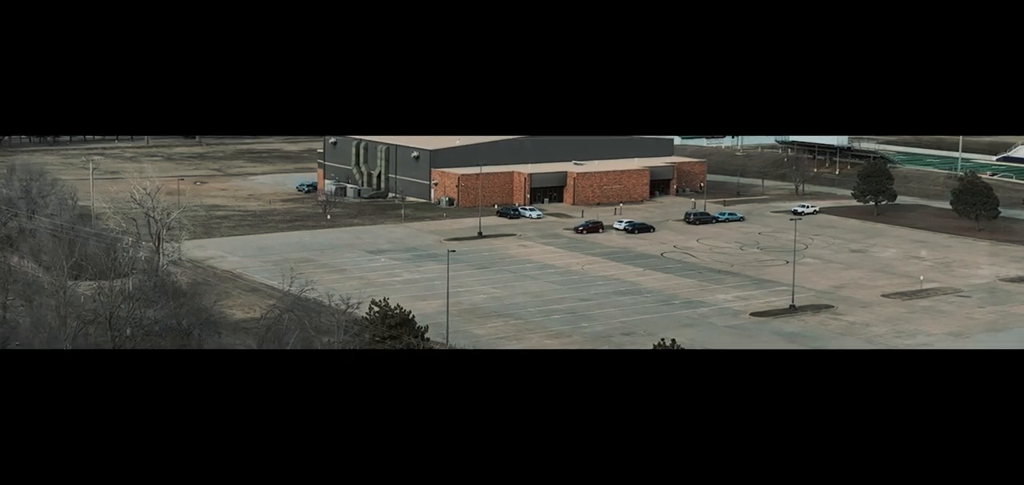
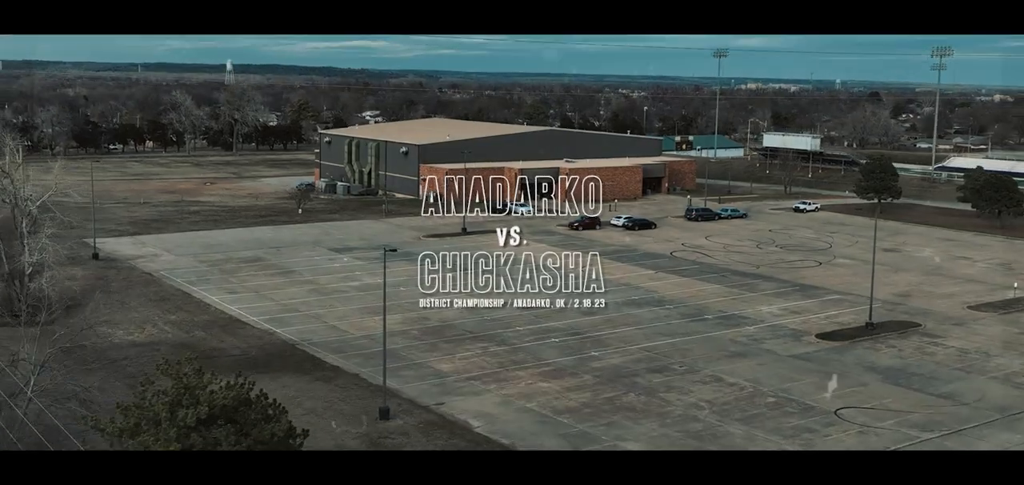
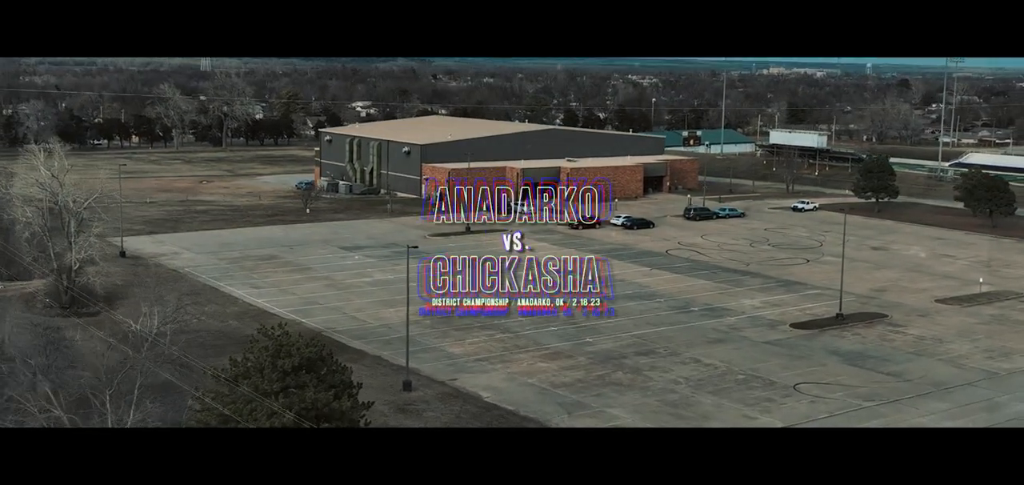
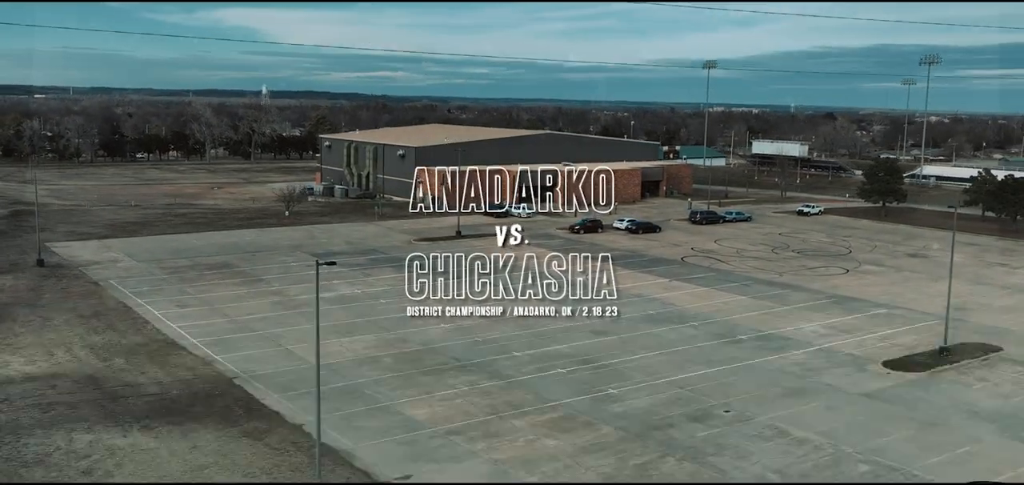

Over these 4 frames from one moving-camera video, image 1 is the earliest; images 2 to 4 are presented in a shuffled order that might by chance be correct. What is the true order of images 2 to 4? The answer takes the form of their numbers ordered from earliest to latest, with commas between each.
3, 2, 4
